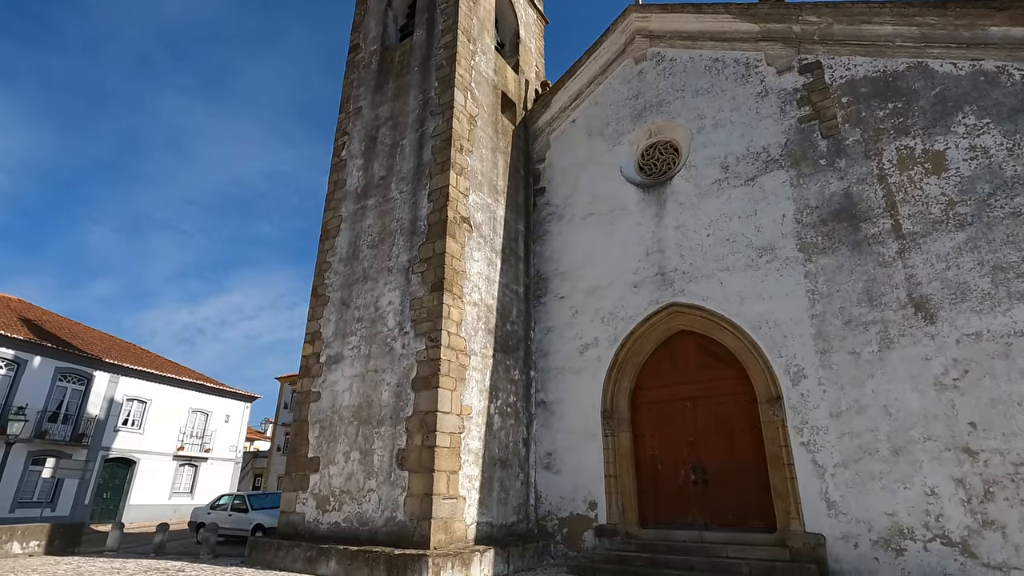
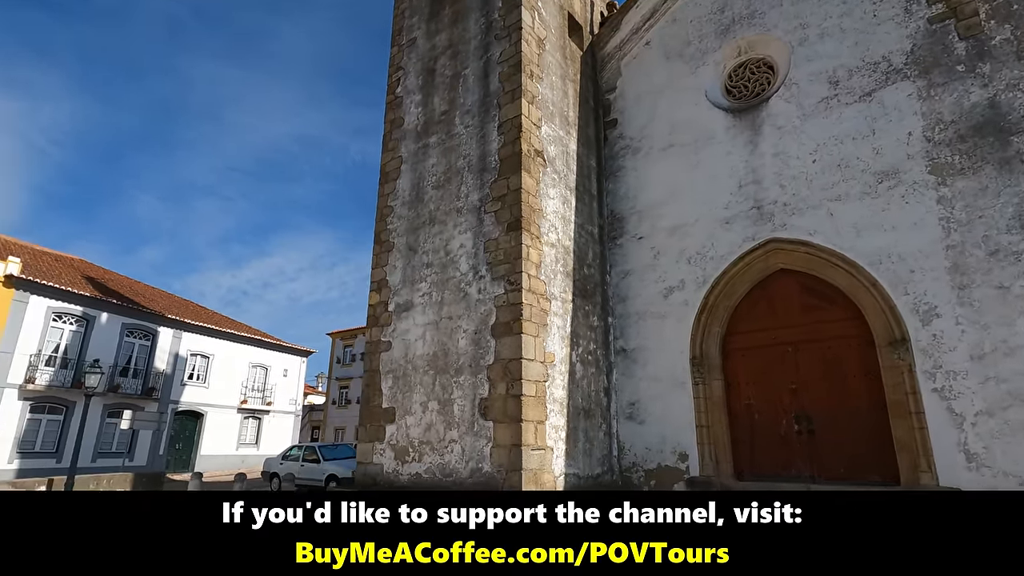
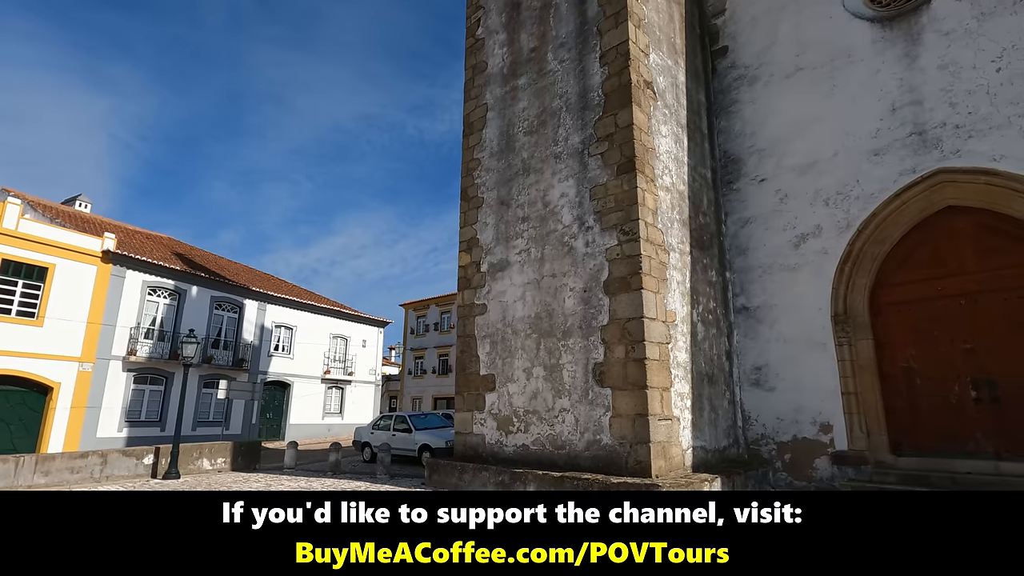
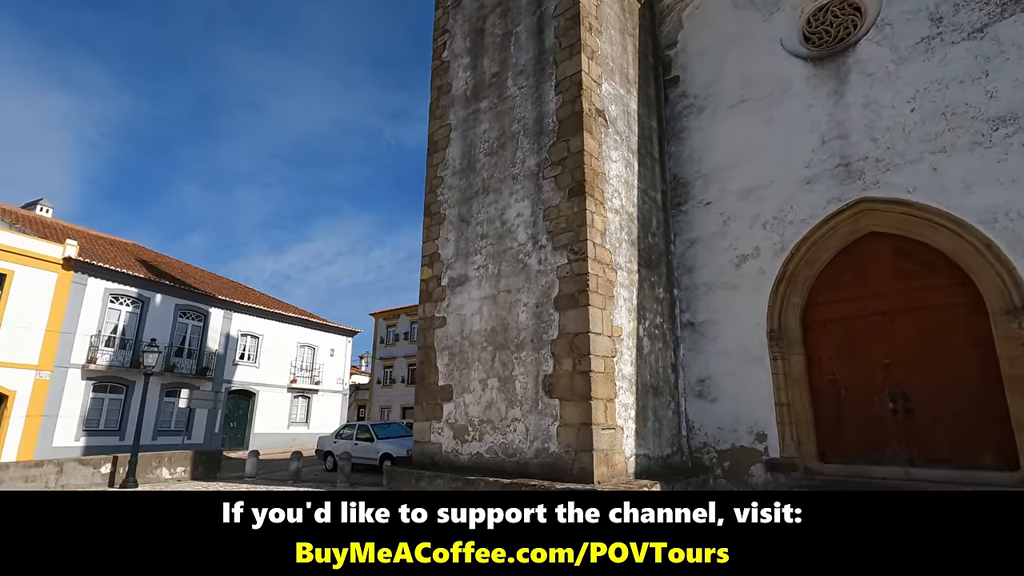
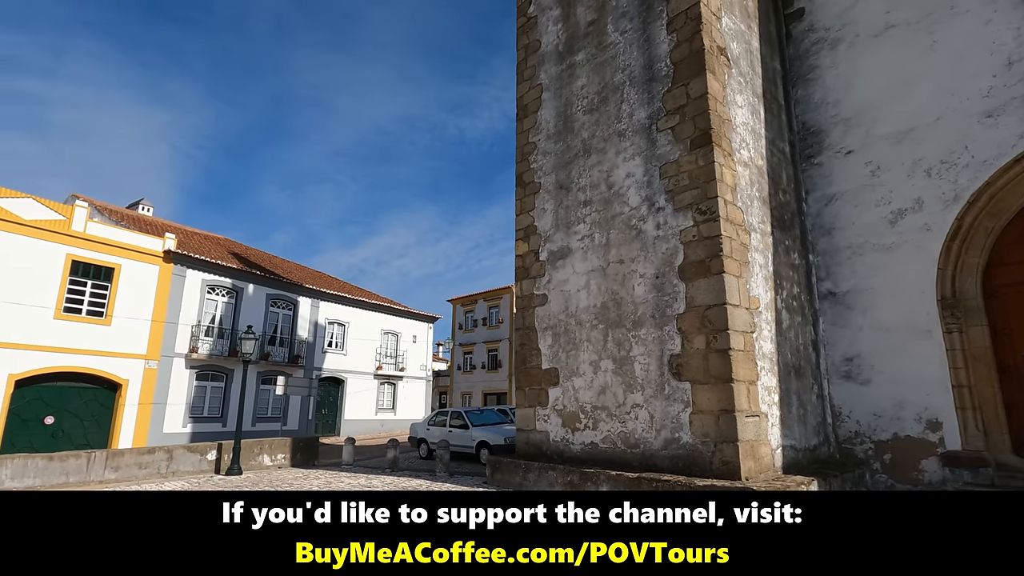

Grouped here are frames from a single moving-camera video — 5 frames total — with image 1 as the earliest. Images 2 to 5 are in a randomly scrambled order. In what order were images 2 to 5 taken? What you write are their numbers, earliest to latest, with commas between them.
2, 4, 3, 5
